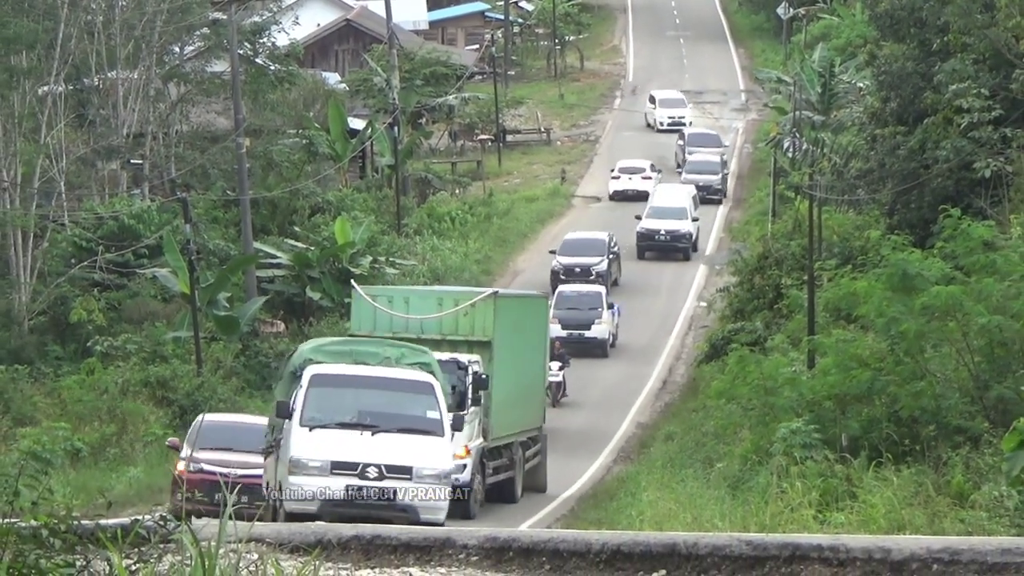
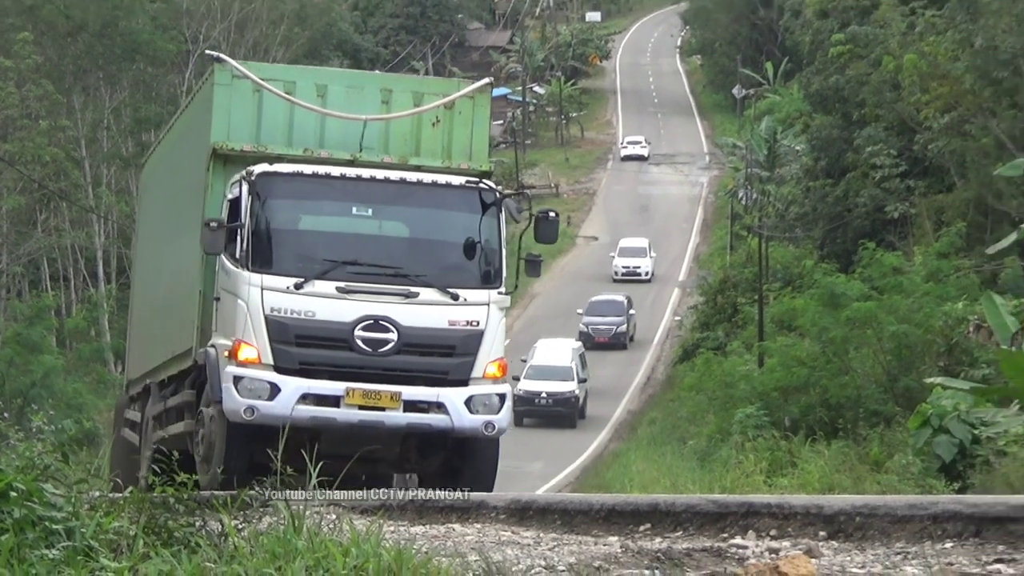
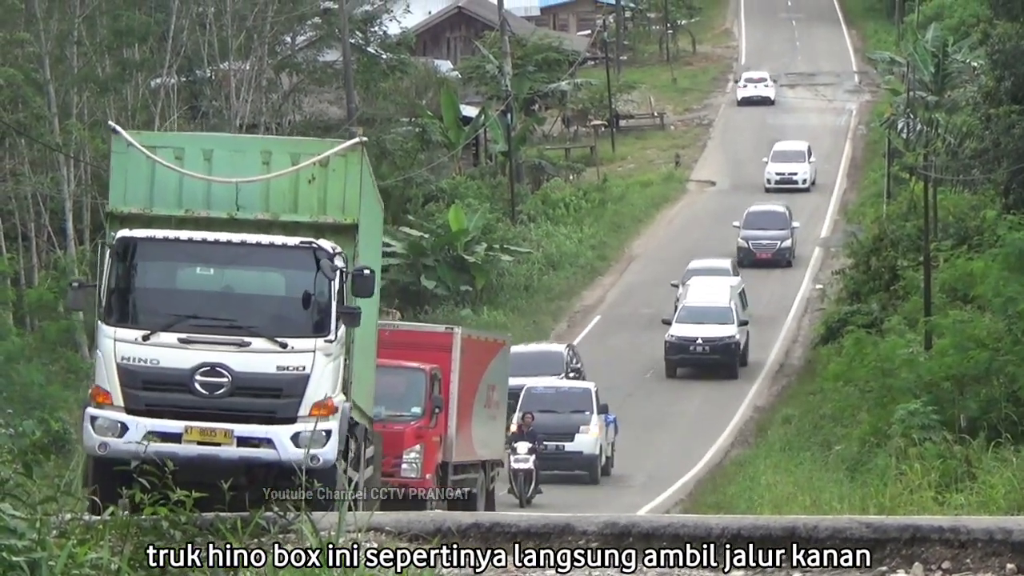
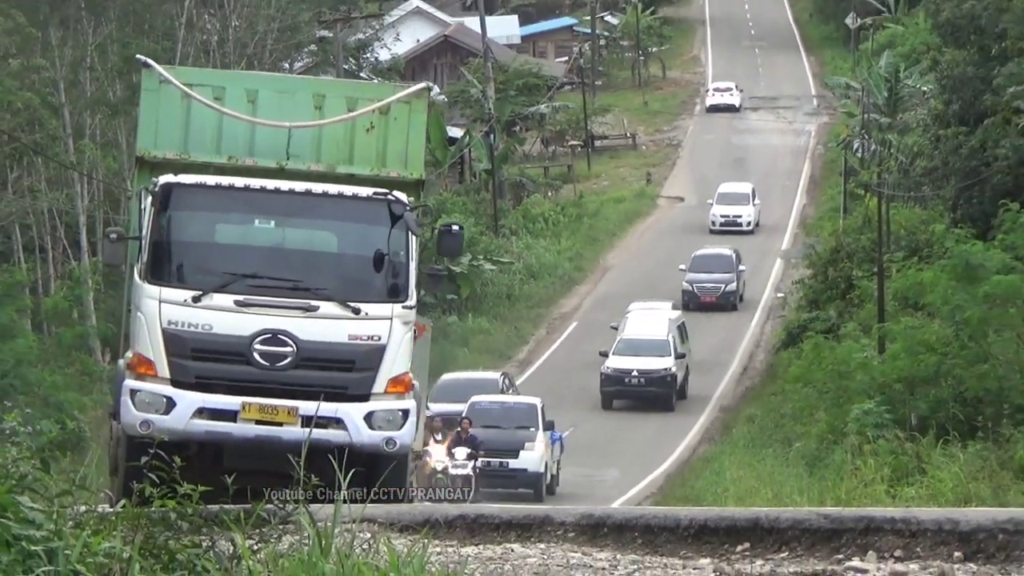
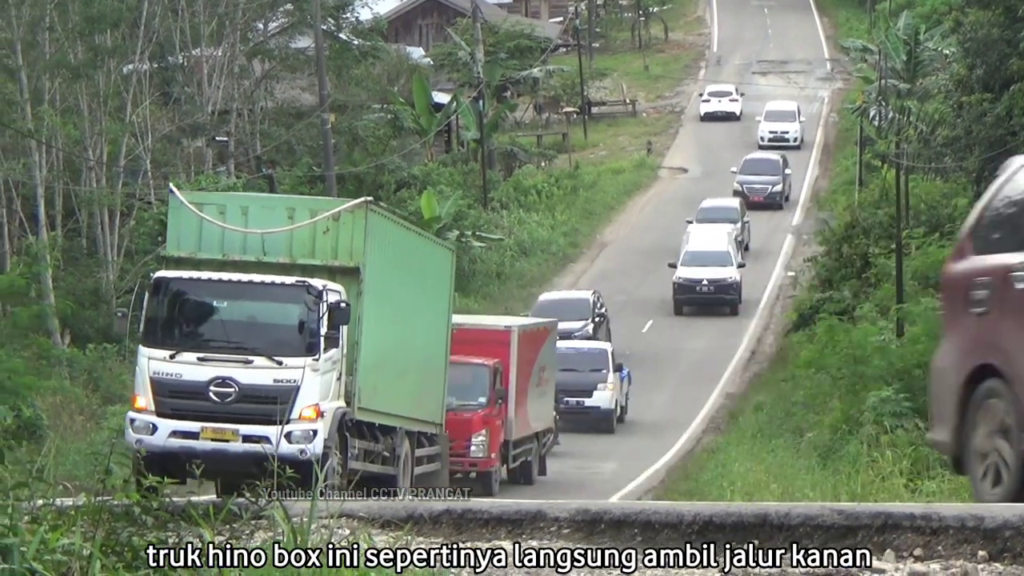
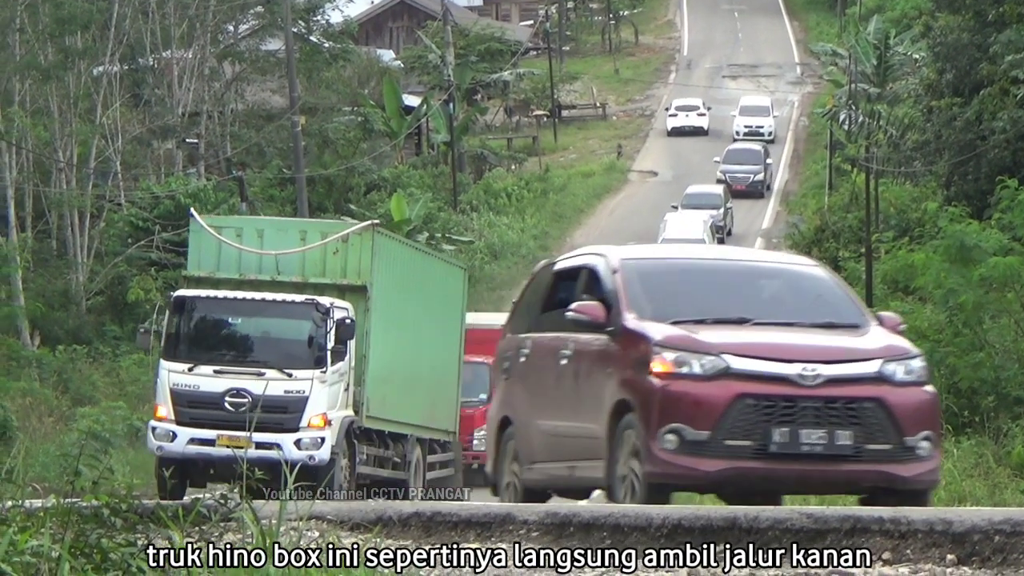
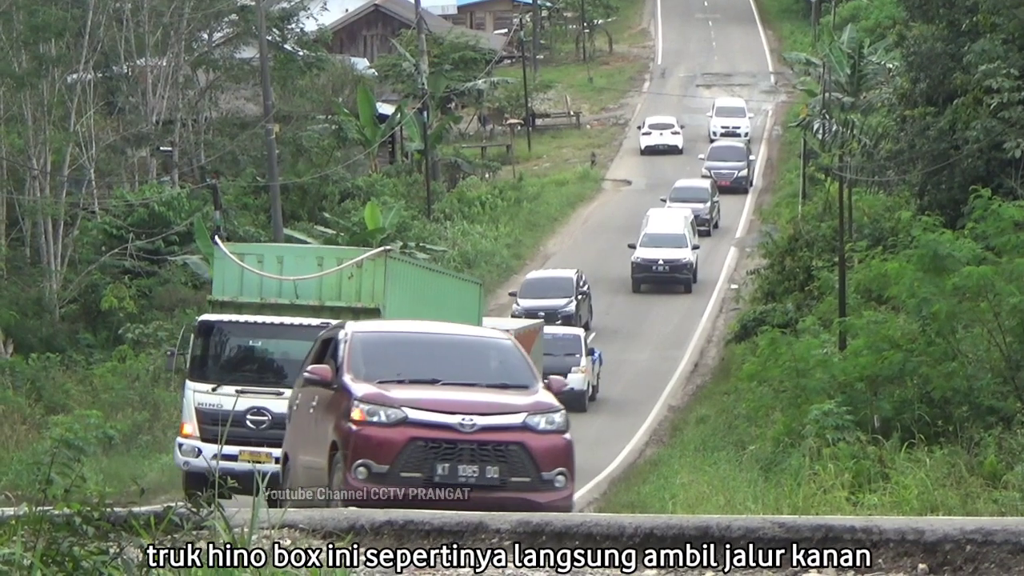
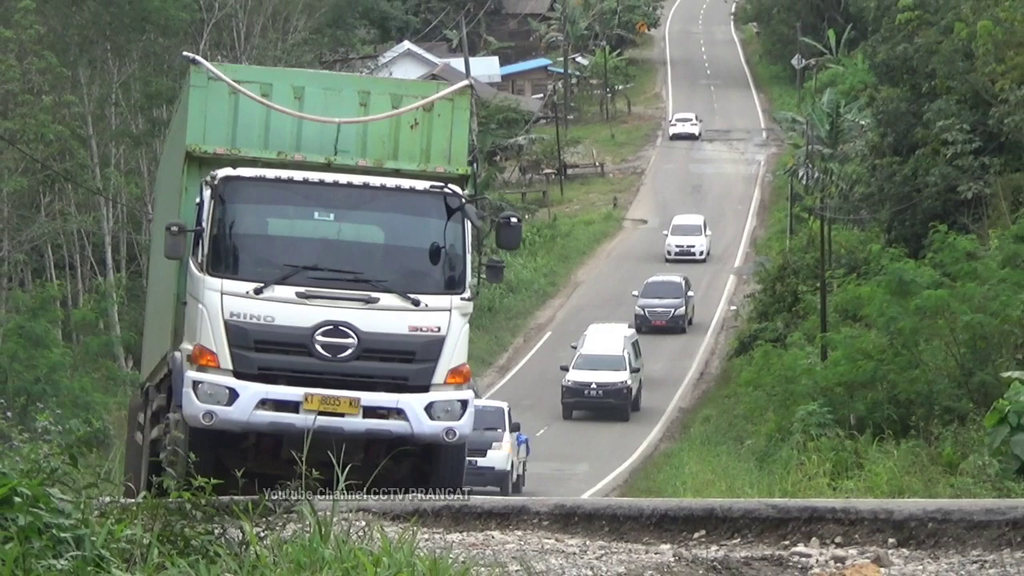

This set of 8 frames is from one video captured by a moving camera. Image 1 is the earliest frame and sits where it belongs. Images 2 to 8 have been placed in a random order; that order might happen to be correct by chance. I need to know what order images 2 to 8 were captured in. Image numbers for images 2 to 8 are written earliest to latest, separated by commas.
7, 6, 5, 3, 4, 8, 2
